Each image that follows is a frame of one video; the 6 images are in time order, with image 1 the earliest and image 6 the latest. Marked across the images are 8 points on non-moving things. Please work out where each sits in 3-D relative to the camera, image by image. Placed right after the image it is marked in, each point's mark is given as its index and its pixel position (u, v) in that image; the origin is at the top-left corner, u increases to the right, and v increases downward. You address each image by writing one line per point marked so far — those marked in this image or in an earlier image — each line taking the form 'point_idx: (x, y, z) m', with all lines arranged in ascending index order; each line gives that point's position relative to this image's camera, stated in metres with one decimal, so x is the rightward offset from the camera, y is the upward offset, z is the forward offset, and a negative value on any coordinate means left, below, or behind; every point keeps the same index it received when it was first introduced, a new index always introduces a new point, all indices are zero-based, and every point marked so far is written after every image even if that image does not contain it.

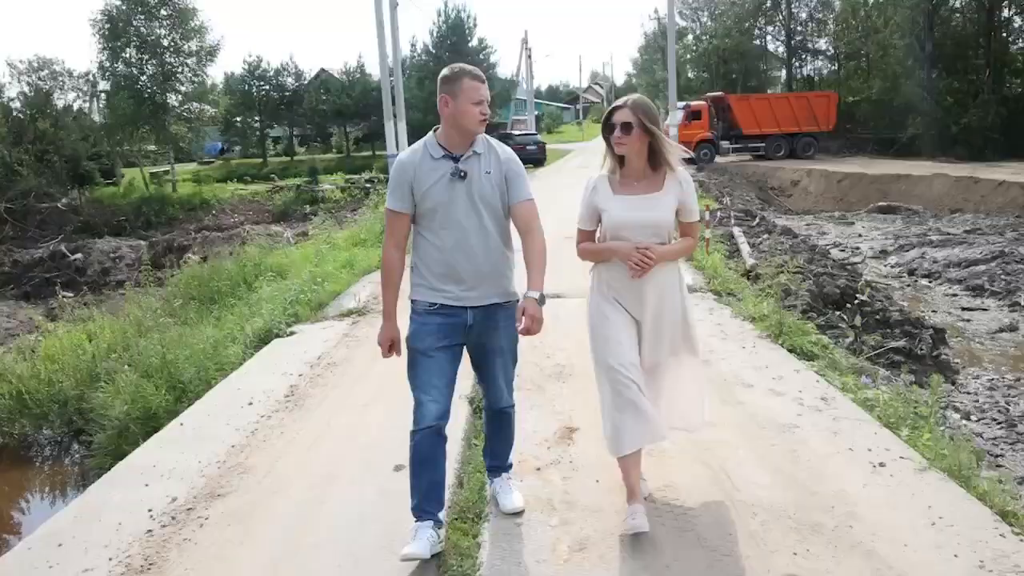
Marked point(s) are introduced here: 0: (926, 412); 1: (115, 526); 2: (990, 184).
0: (+2.1, -0.6, +4.5) m
1: (-1.6, -1.0, +3.6) m
2: (+10.7, +2.3, +19.7) m
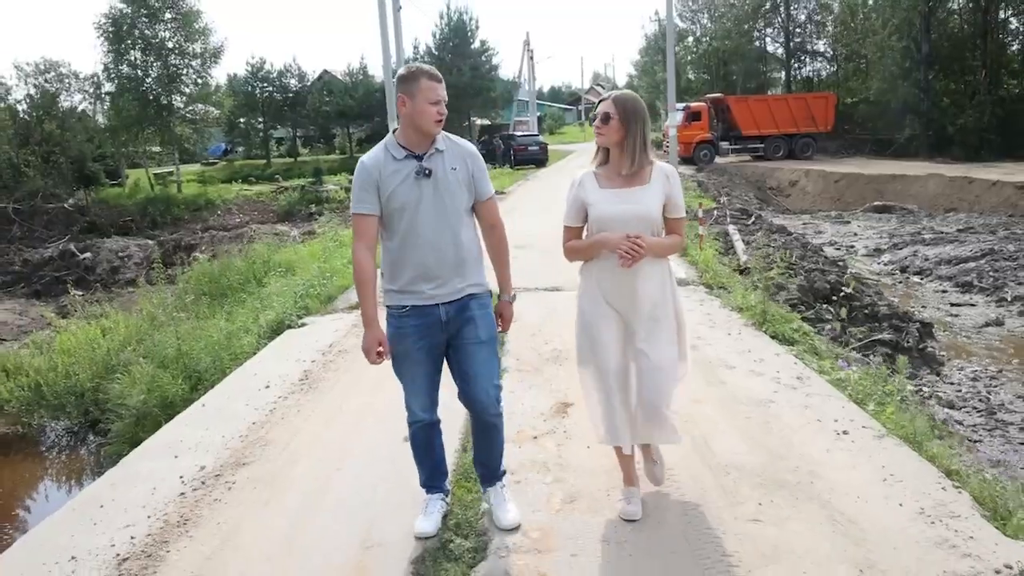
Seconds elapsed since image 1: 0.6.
0: (+2.1, -0.6, +4.9) m
1: (-1.6, -0.9, +4.0) m
2: (+10.7, +2.3, +20.1) m
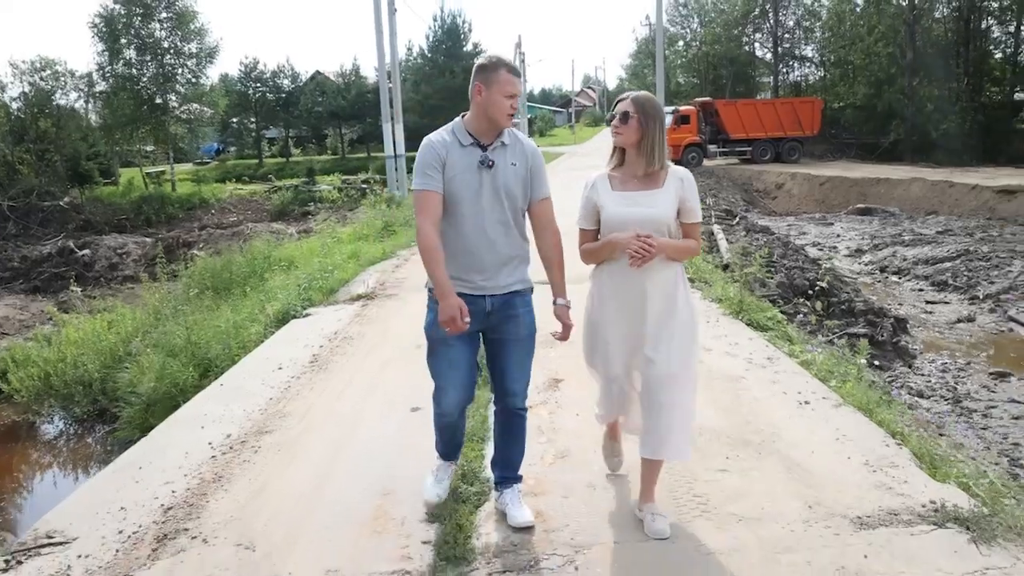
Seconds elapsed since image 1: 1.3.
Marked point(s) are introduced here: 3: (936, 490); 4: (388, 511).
0: (+2.1, -0.5, +5.4) m
1: (-1.6, -0.8, +4.4) m
2: (+10.5, +2.3, +20.7) m
3: (+1.5, -0.7, +3.2) m
4: (-0.5, -0.8, +3.4) m
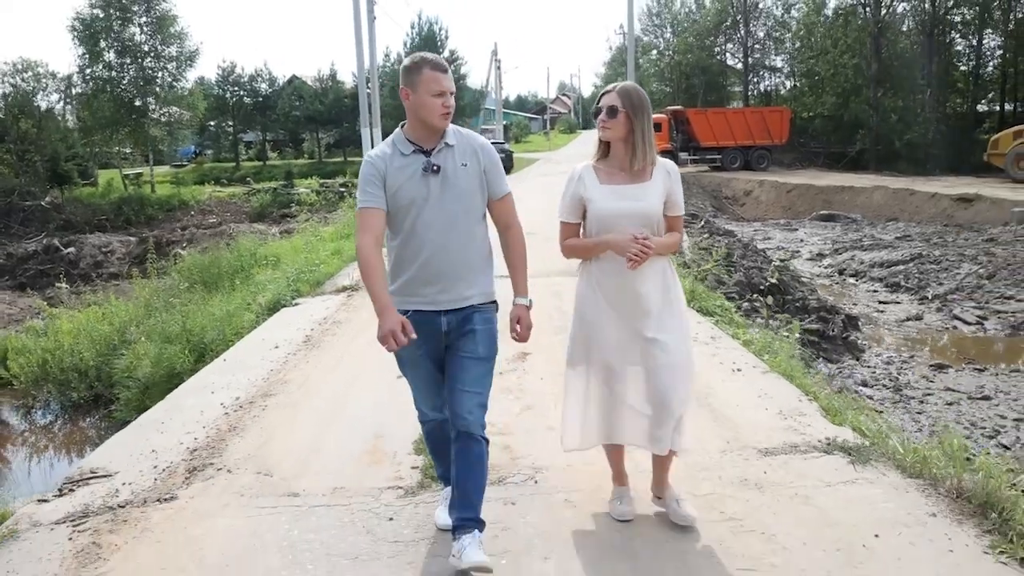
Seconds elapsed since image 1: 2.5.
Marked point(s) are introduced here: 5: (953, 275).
0: (+1.9, -0.4, +6.1) m
1: (-1.8, -0.7, +5.1) m
2: (+9.9, +2.2, +21.6) m
3: (+1.4, -0.6, +3.9) m
4: (-0.6, -0.7, +4.0) m
5: (+7.5, +0.2, +15.3) m
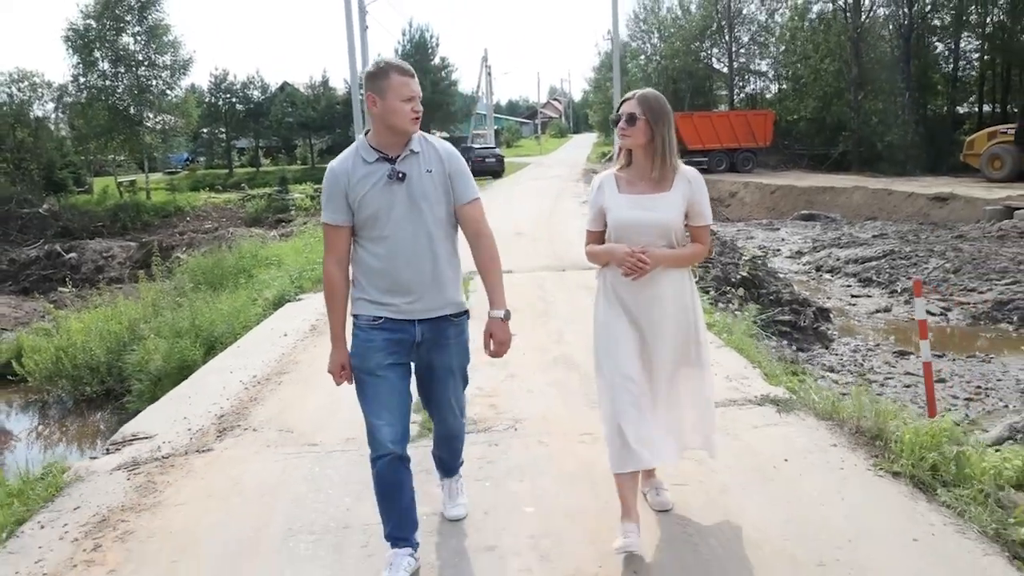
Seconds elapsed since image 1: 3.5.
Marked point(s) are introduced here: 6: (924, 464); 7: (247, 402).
0: (+1.8, -0.3, +6.8) m
1: (-1.9, -0.6, +5.7) m
2: (+9.7, +2.3, +22.4) m
3: (+1.3, -0.5, +4.6) m
4: (-0.7, -0.7, +4.7) m
5: (+7.4, +0.3, +16.0) m
6: (+1.5, -0.7, +3.3) m
7: (-1.6, -0.7, +5.2) m
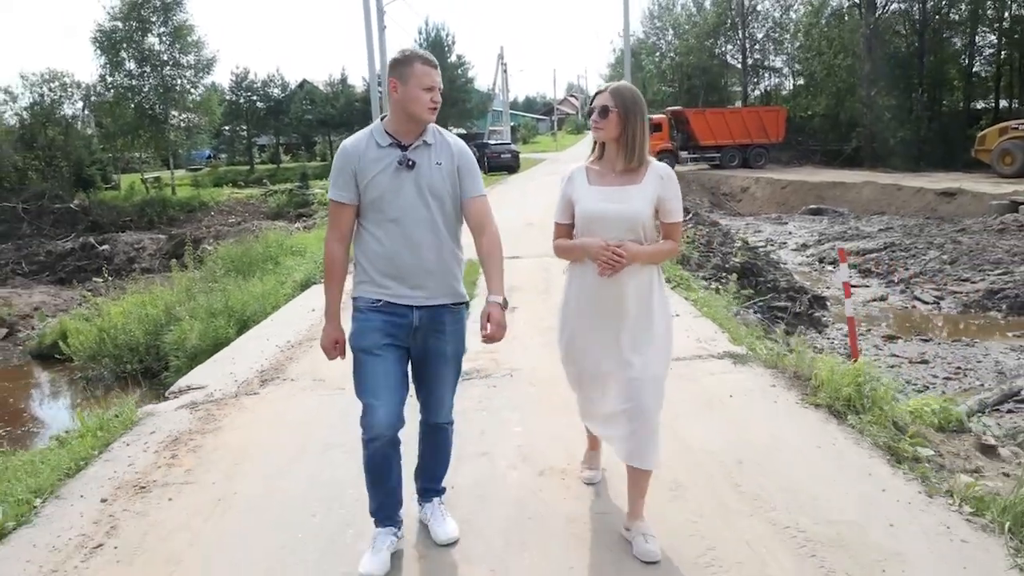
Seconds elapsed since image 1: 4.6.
0: (+1.8, -0.2, +7.6) m
1: (-1.9, -0.5, +6.6) m
2: (+10.0, +2.5, +23.0) m
3: (+1.3, -0.4, +5.3) m
4: (-0.7, -0.5, +5.5) m
5: (+7.6, +0.5, +16.7) m
6: (+1.5, -0.5, +4.1) m
7: (-1.5, -0.5, +6.0) m
